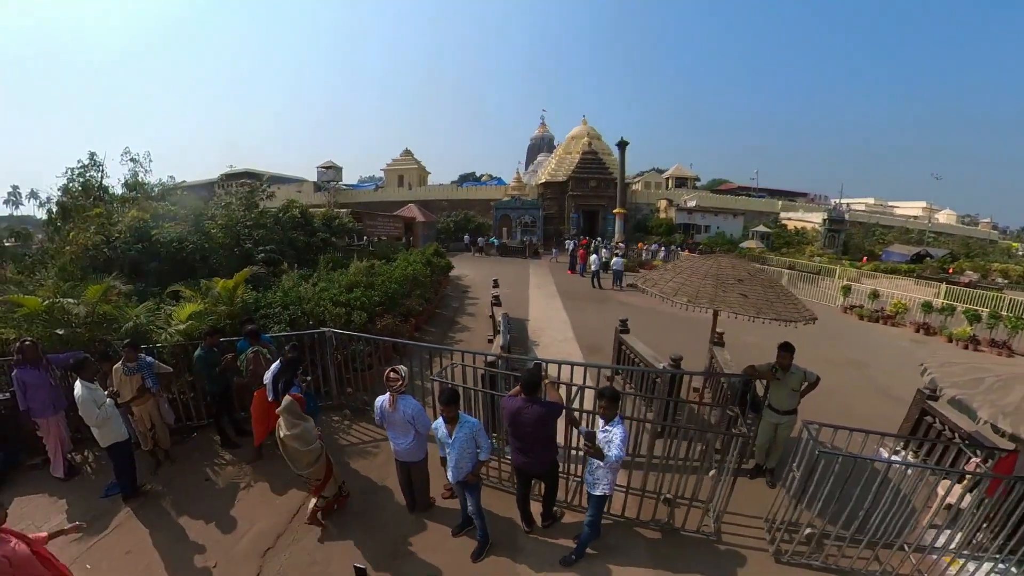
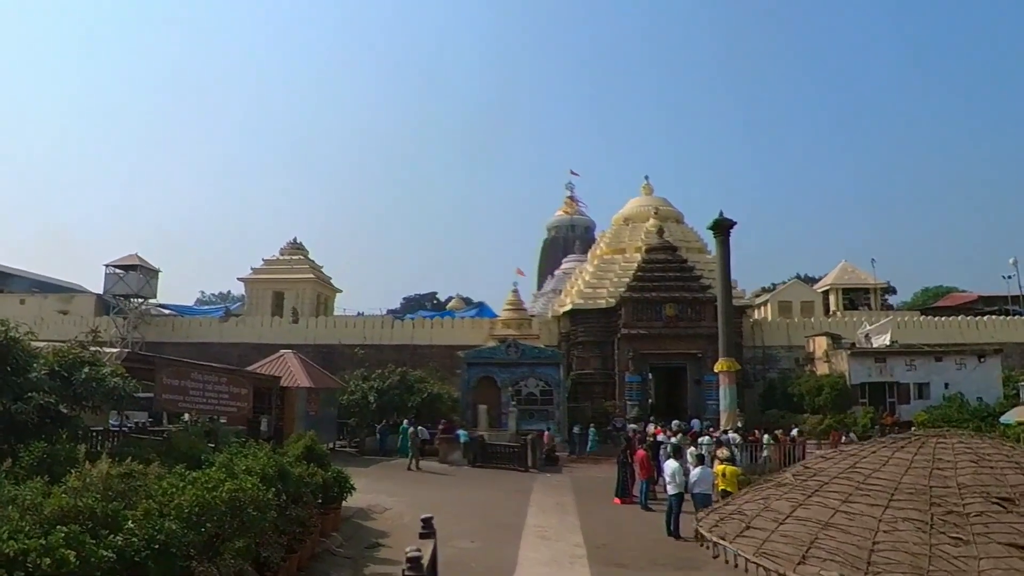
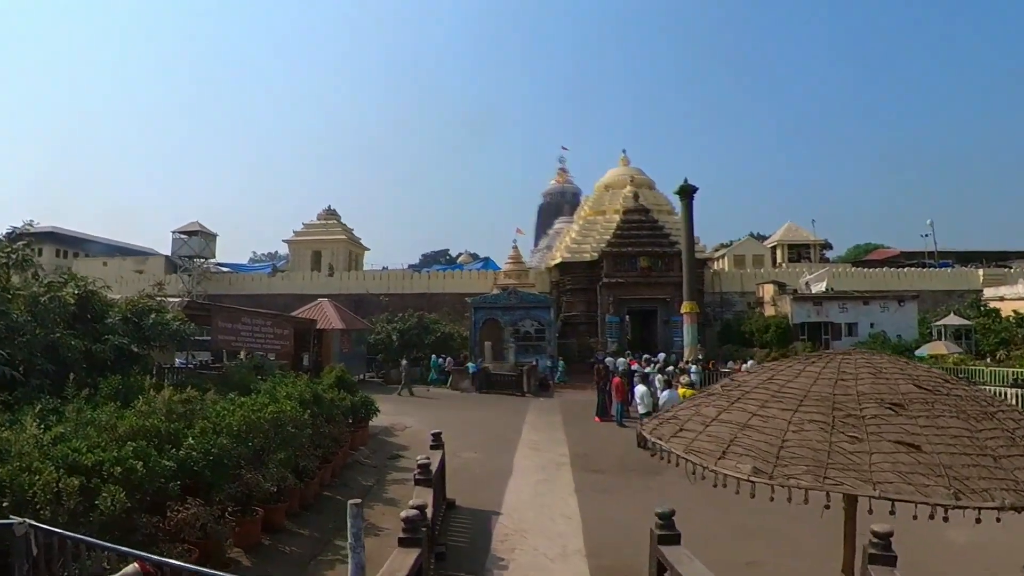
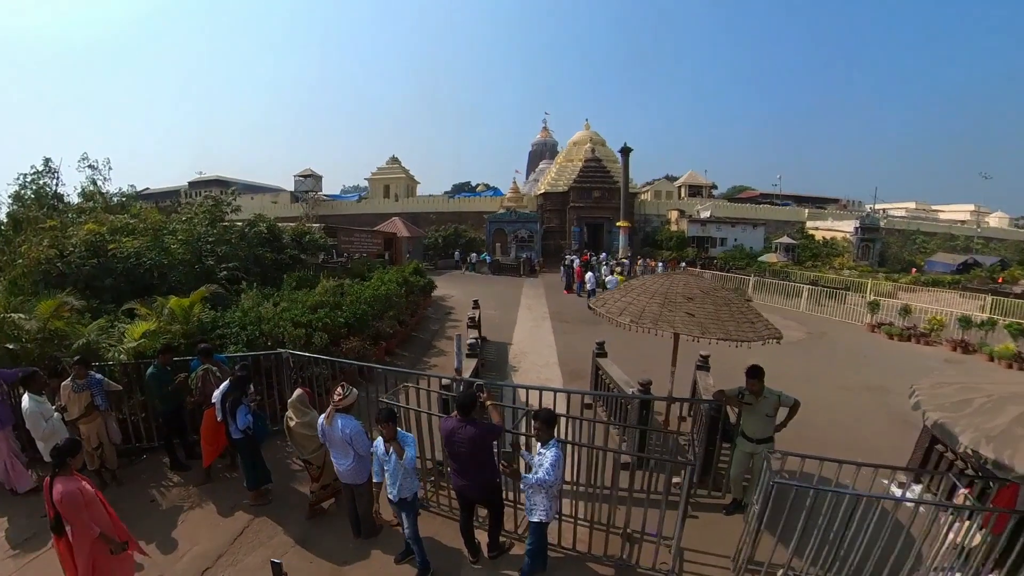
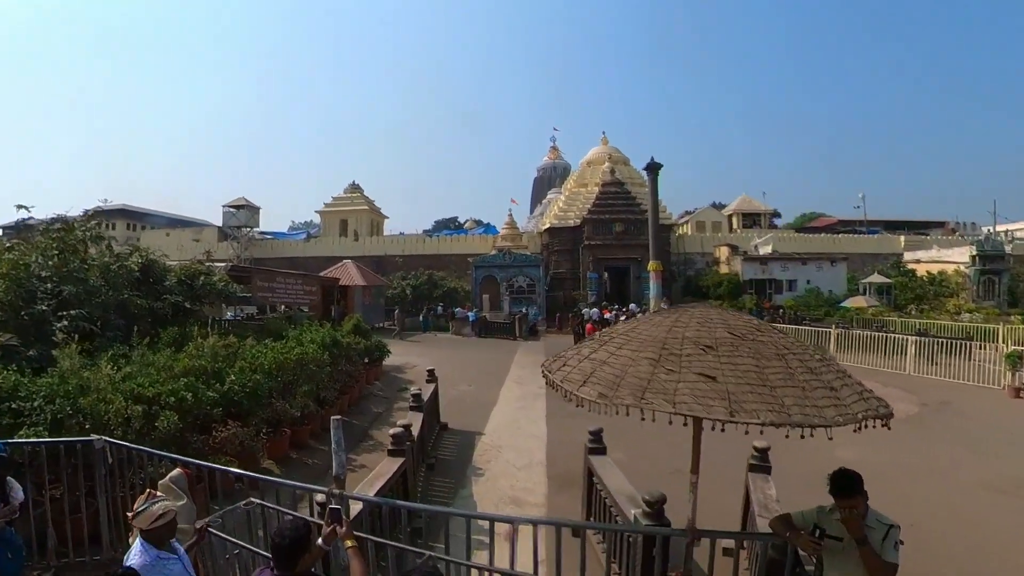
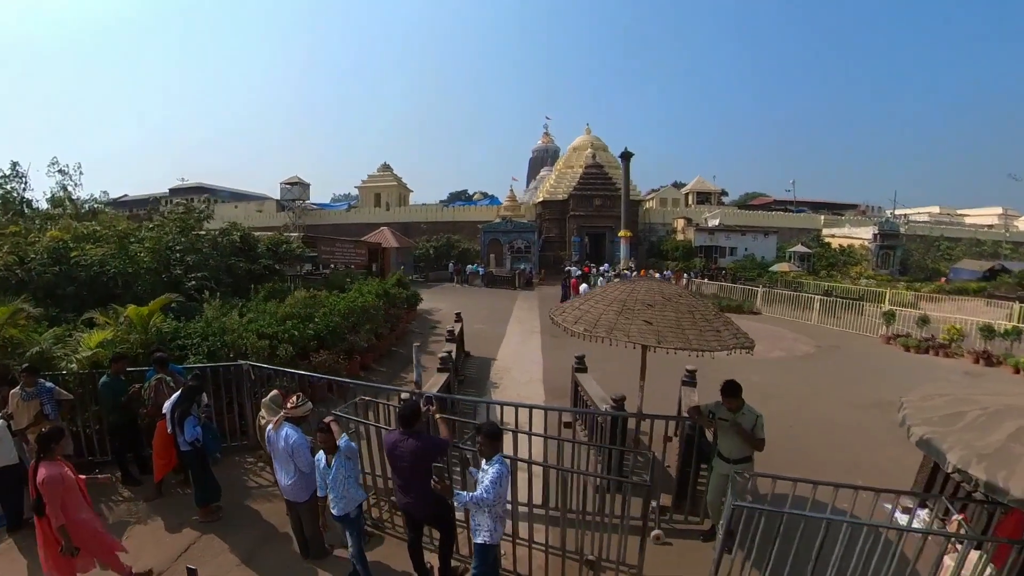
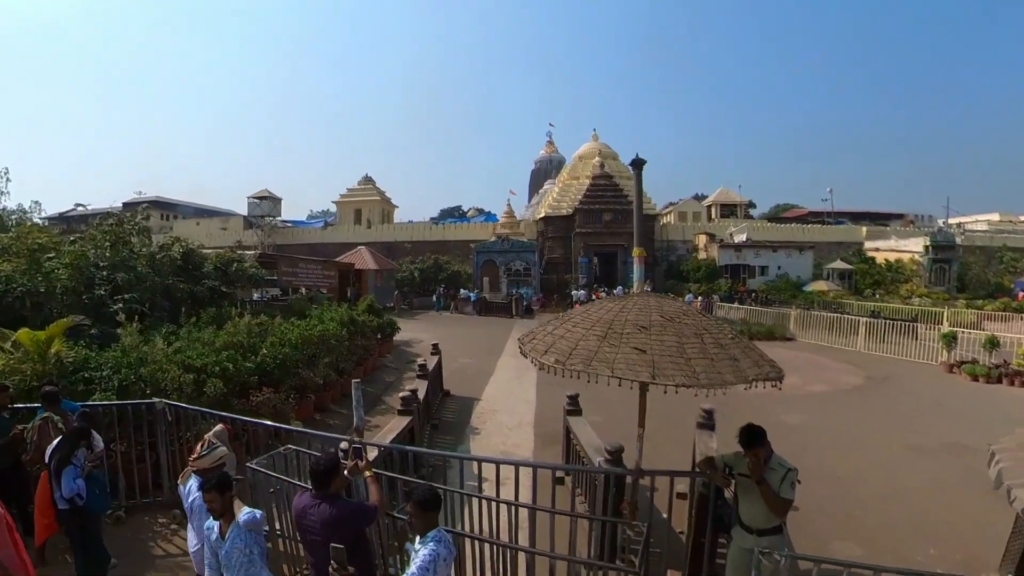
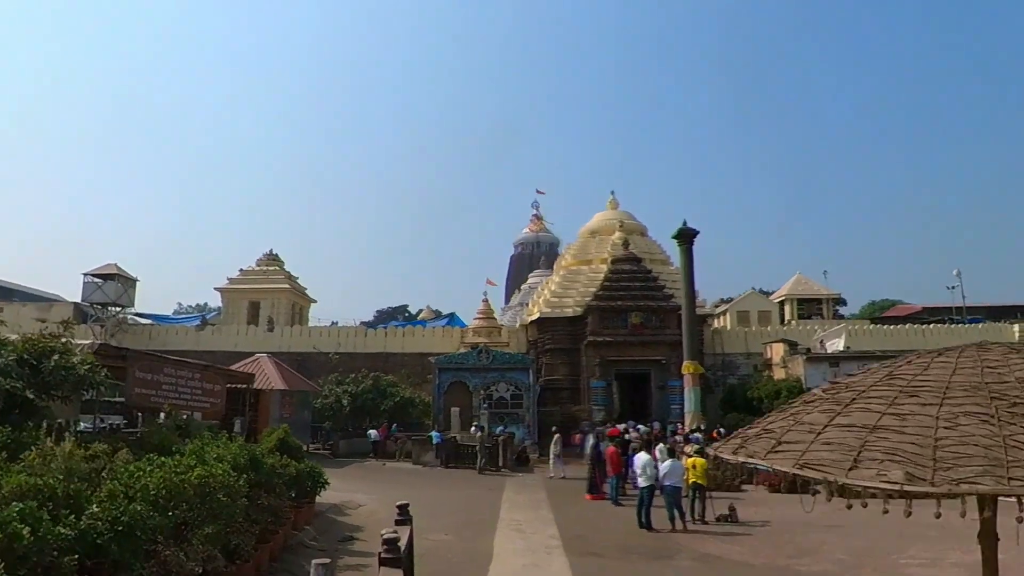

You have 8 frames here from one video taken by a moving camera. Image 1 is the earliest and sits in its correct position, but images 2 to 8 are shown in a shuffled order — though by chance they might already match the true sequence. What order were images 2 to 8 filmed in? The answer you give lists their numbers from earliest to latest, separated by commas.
4, 6, 7, 5, 3, 2, 8
